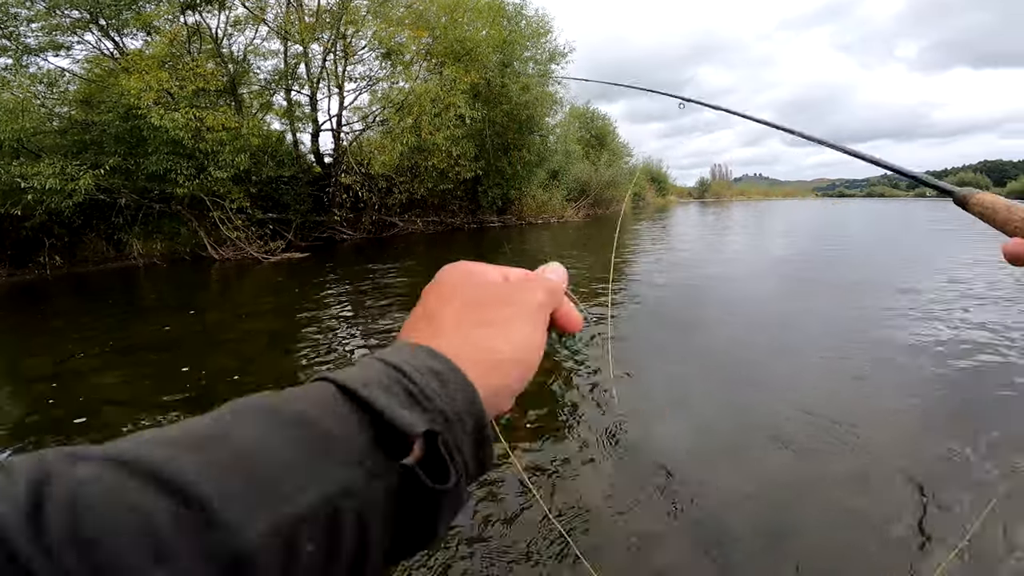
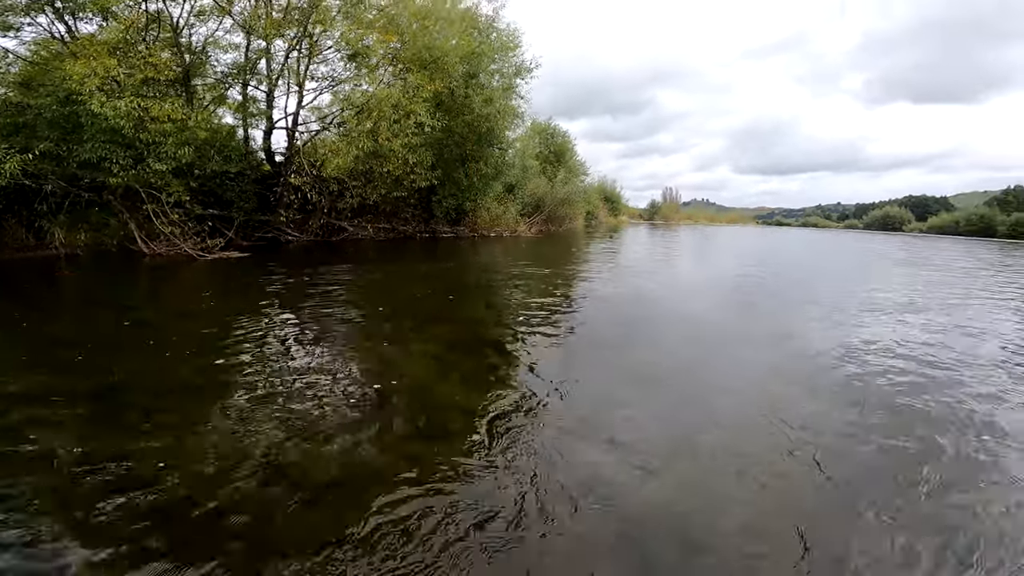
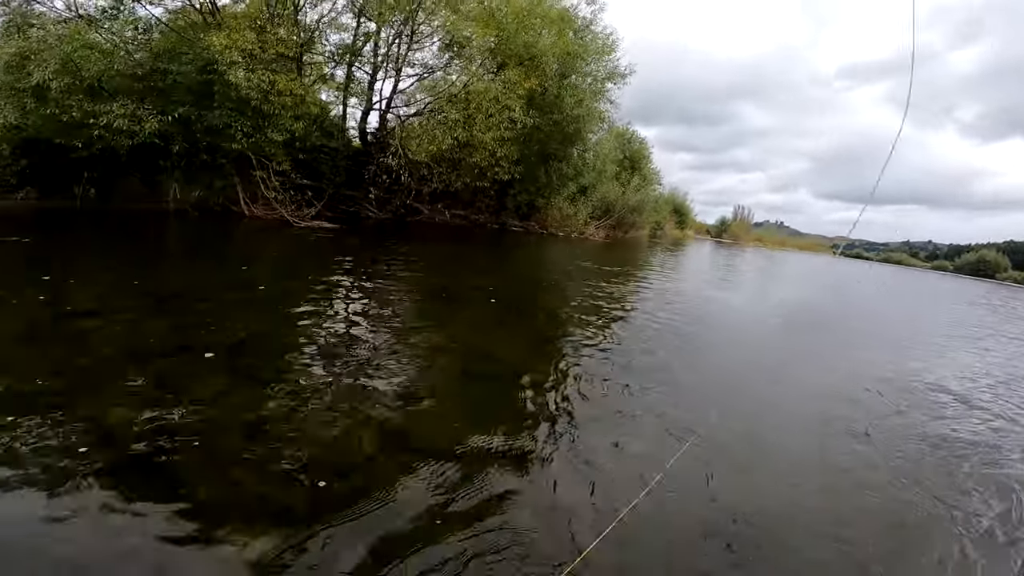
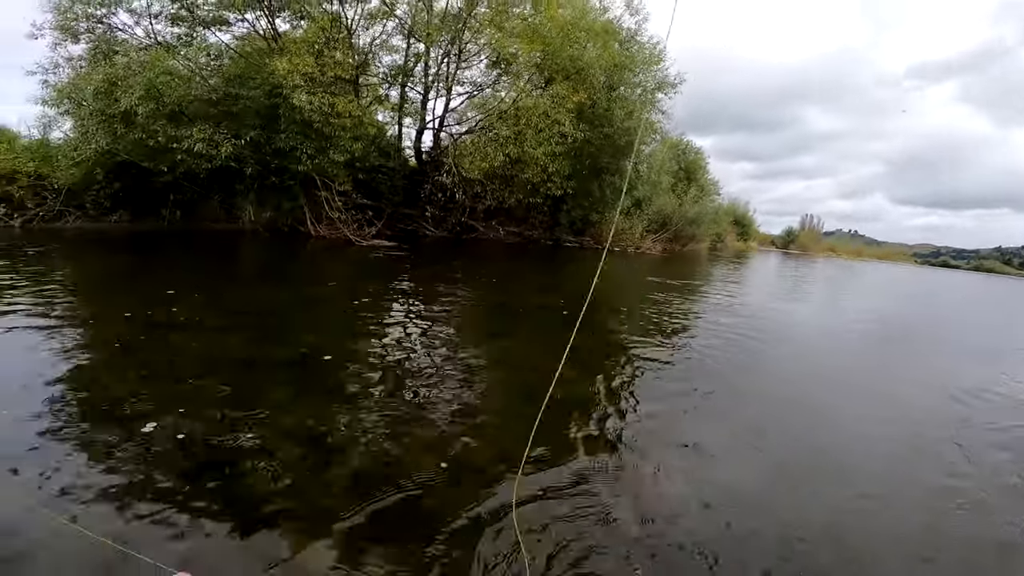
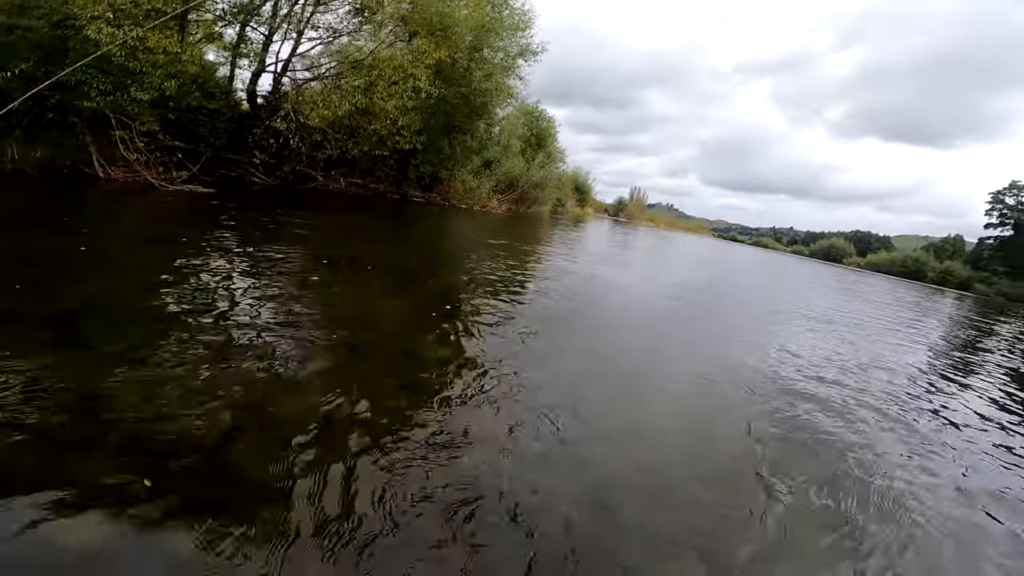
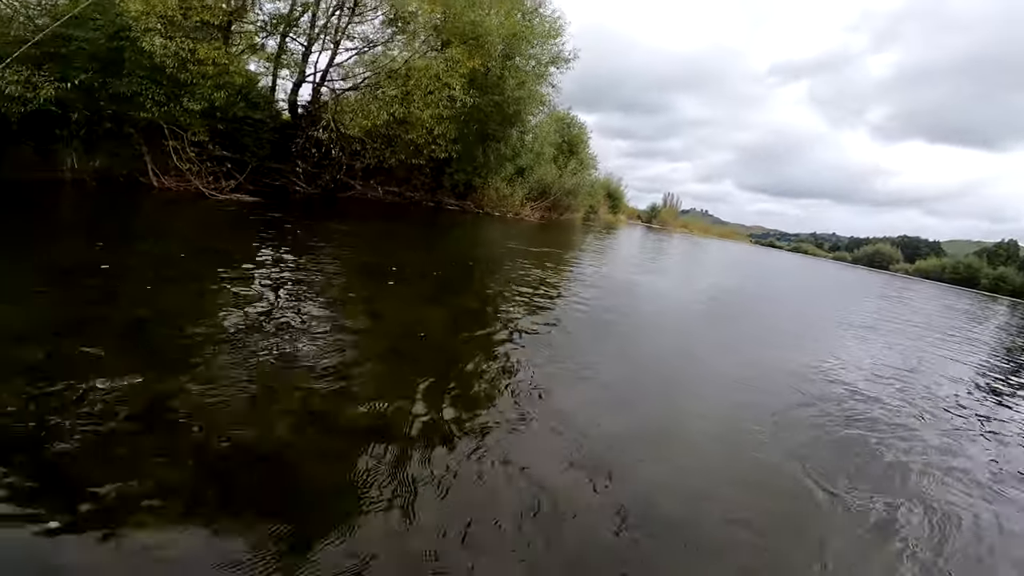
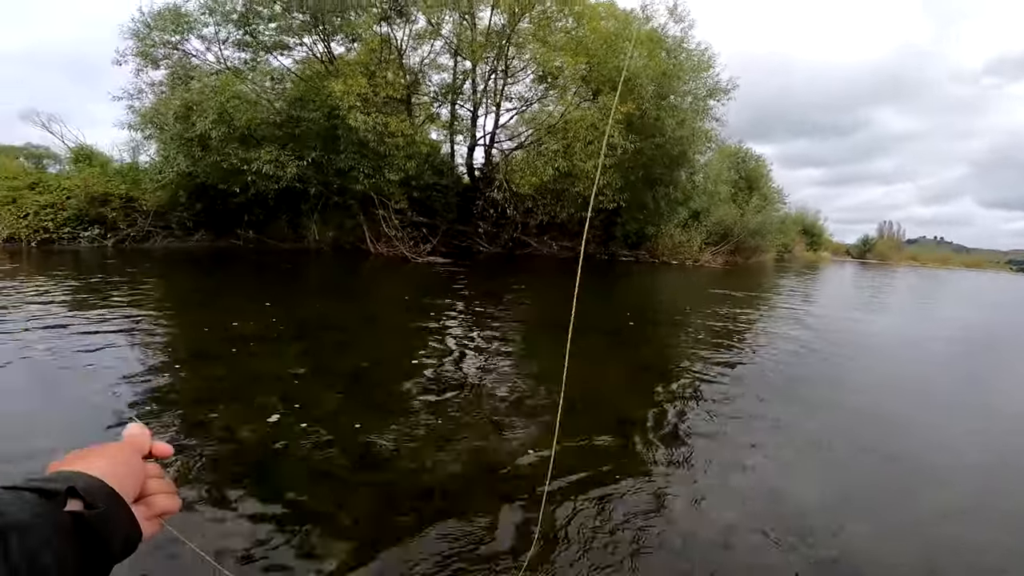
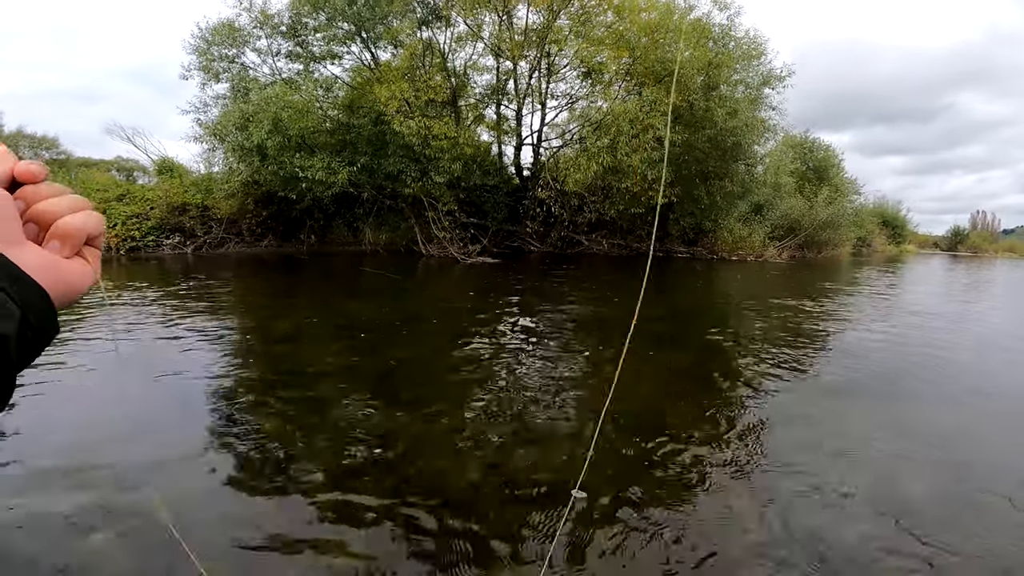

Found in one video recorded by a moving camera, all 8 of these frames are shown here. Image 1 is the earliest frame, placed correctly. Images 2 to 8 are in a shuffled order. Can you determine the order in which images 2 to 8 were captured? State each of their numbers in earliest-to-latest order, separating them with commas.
2, 5, 6, 3, 4, 7, 8
